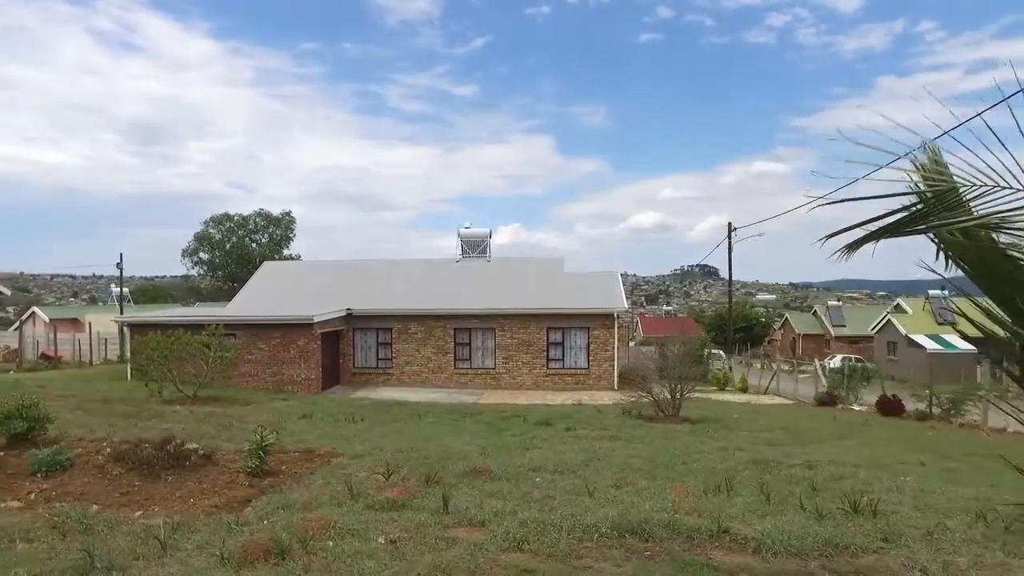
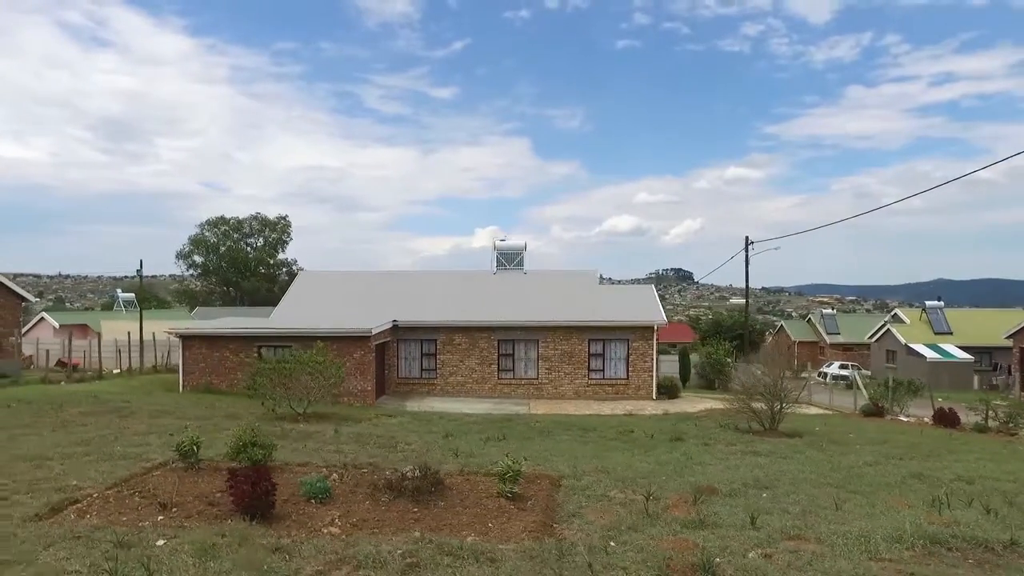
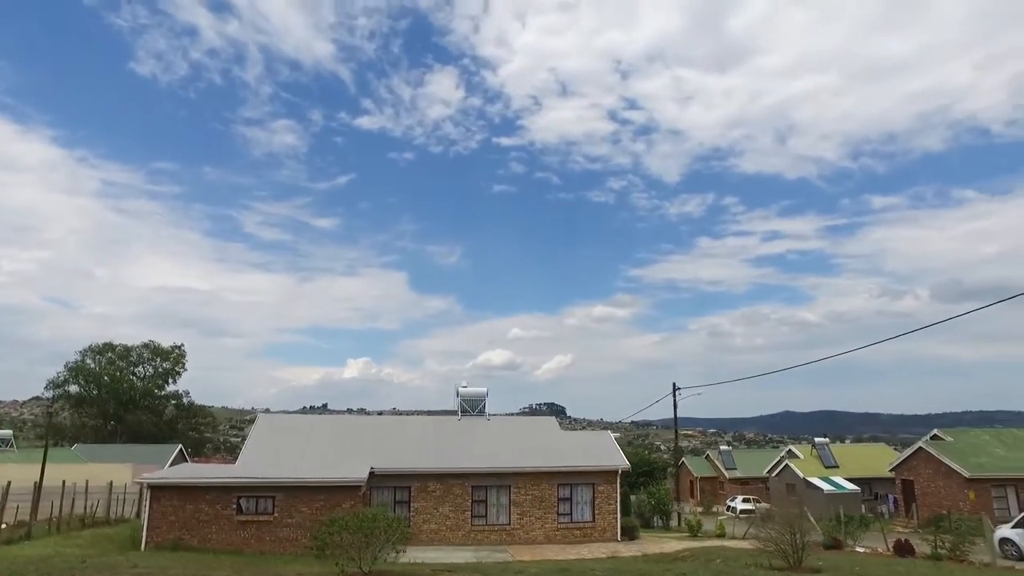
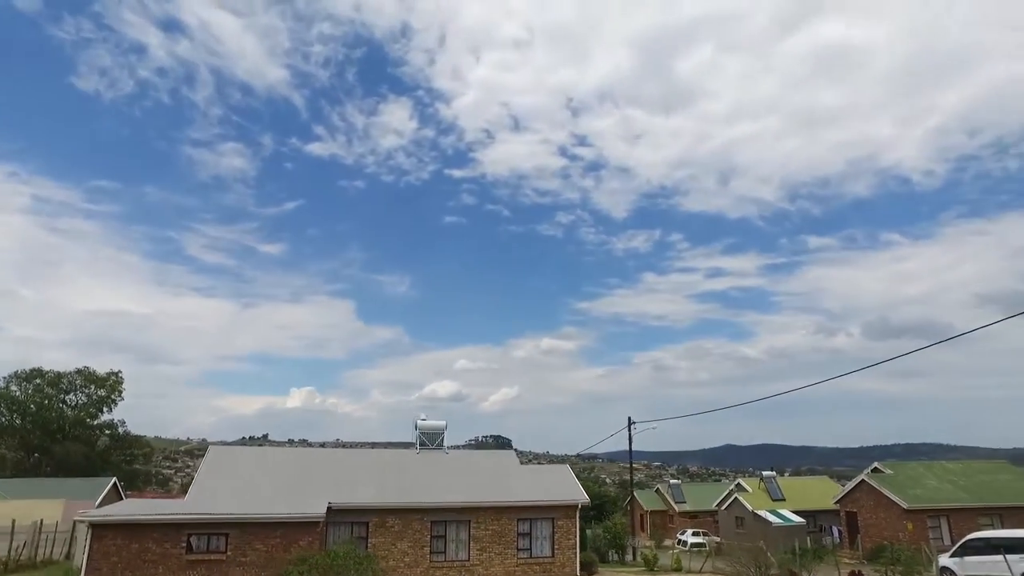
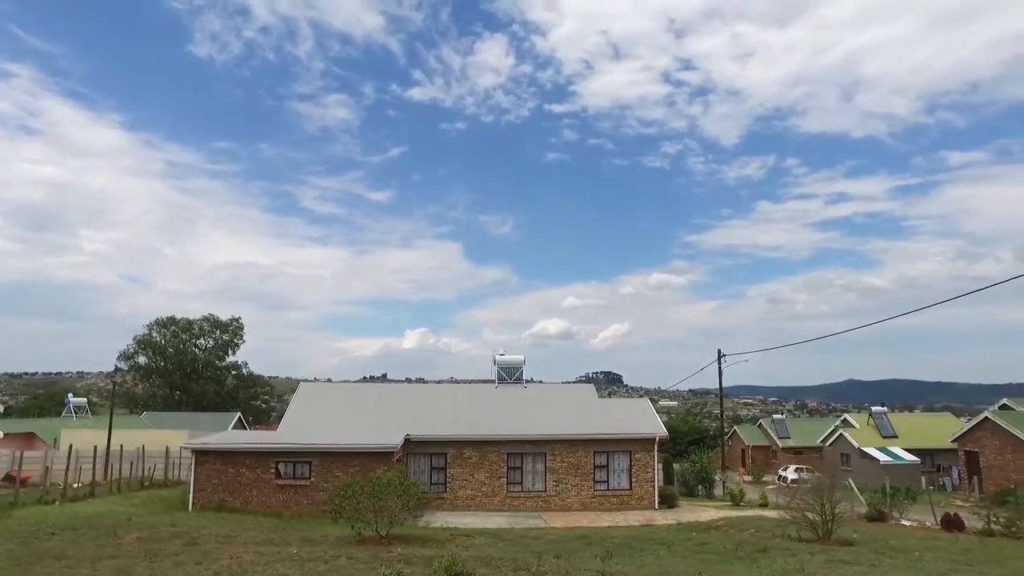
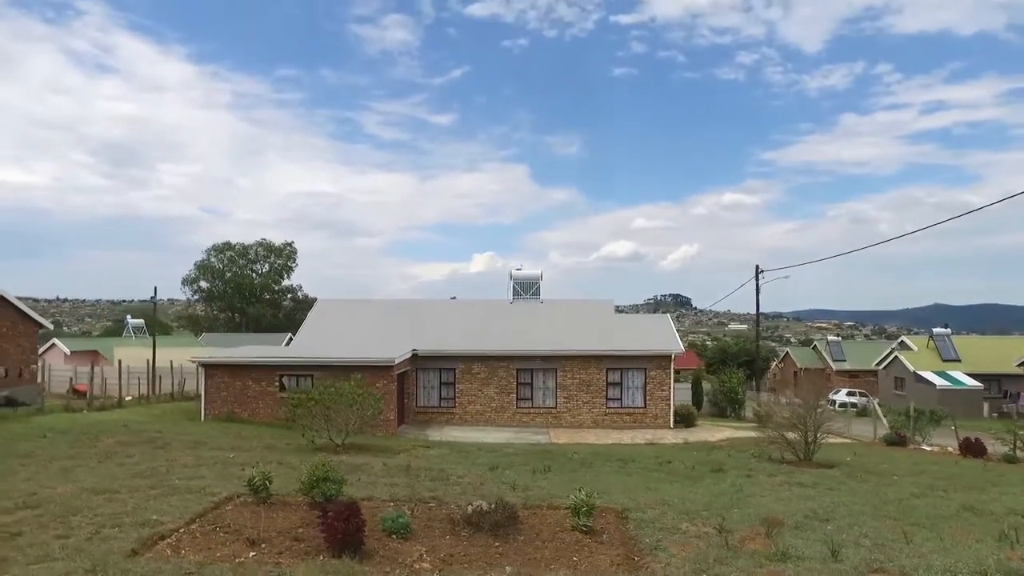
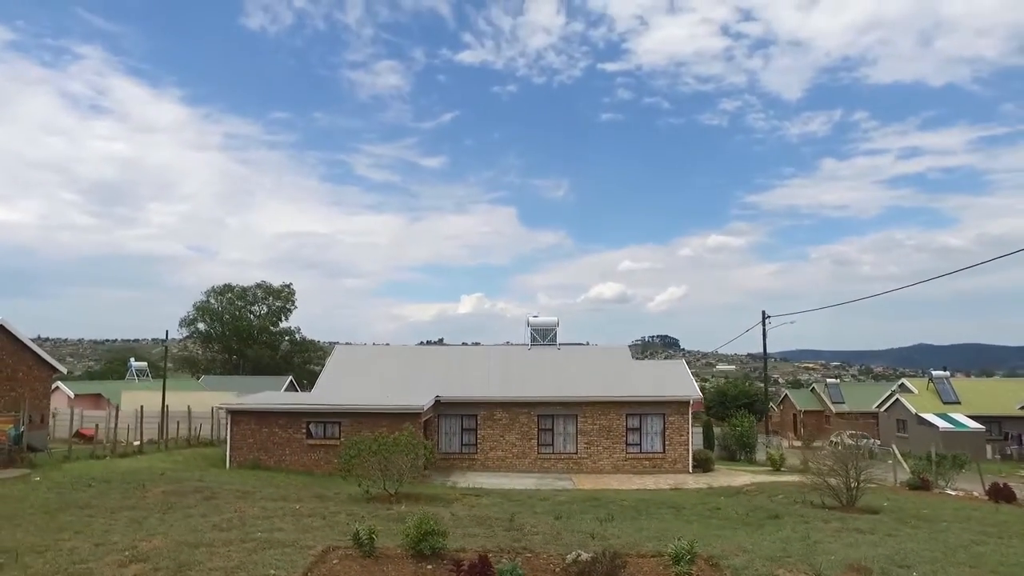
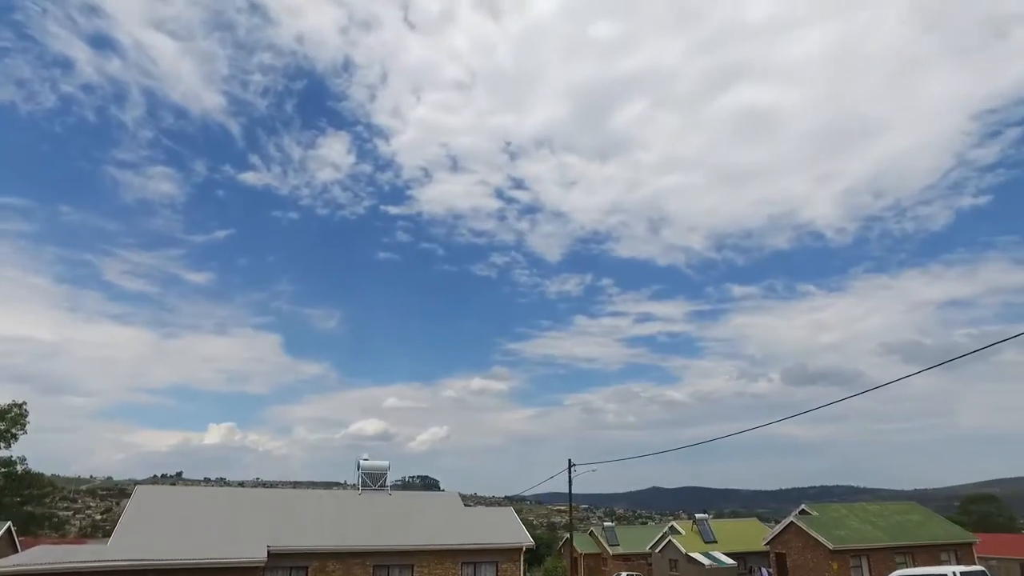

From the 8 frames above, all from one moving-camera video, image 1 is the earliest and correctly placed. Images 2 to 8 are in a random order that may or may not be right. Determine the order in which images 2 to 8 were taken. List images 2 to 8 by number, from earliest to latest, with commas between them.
2, 6, 7, 5, 3, 4, 8
